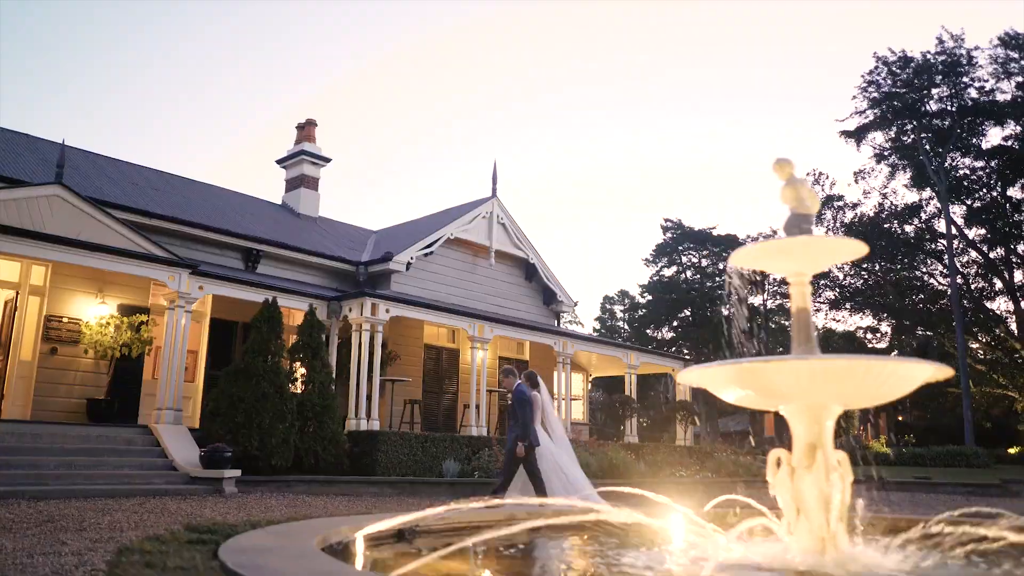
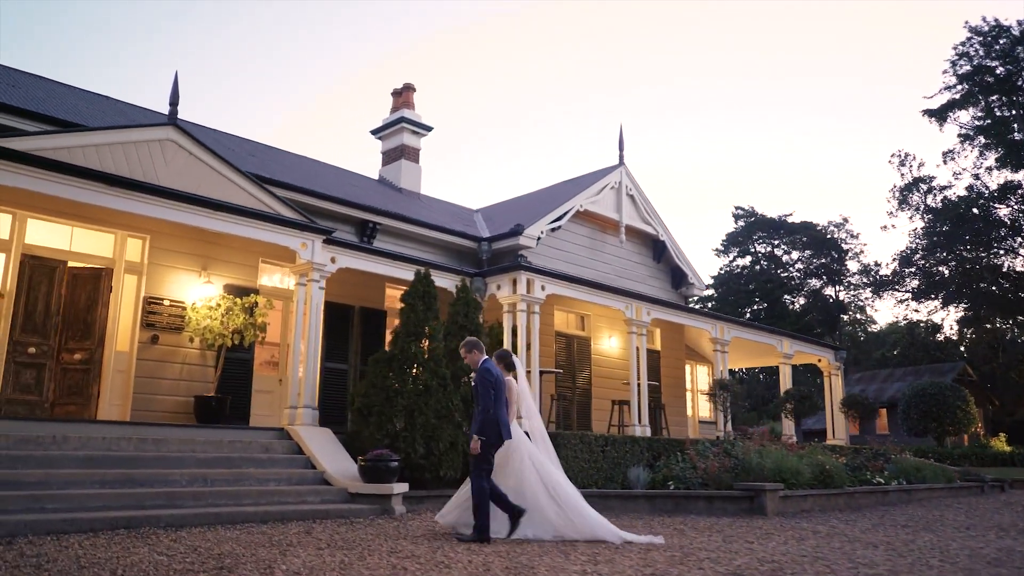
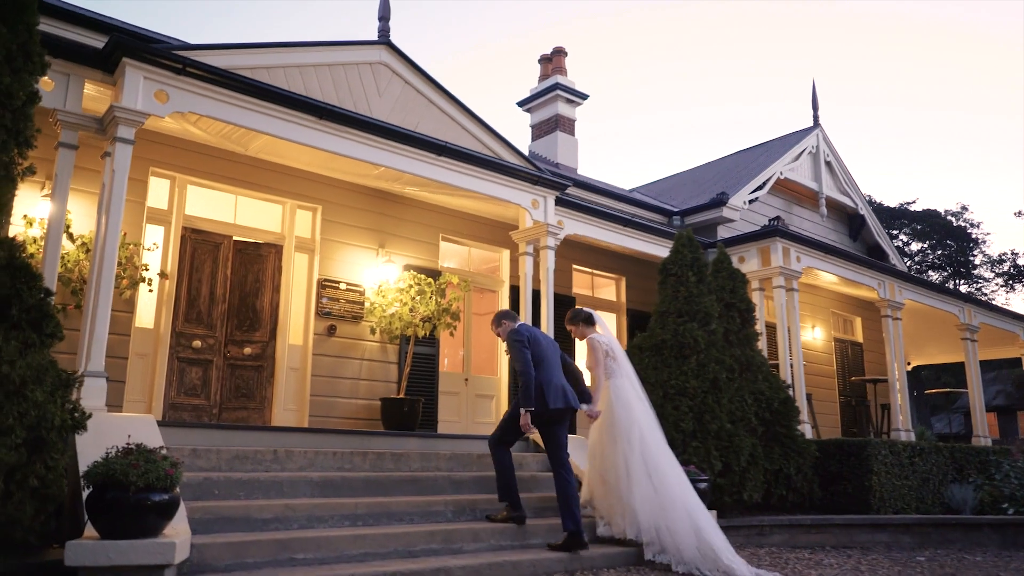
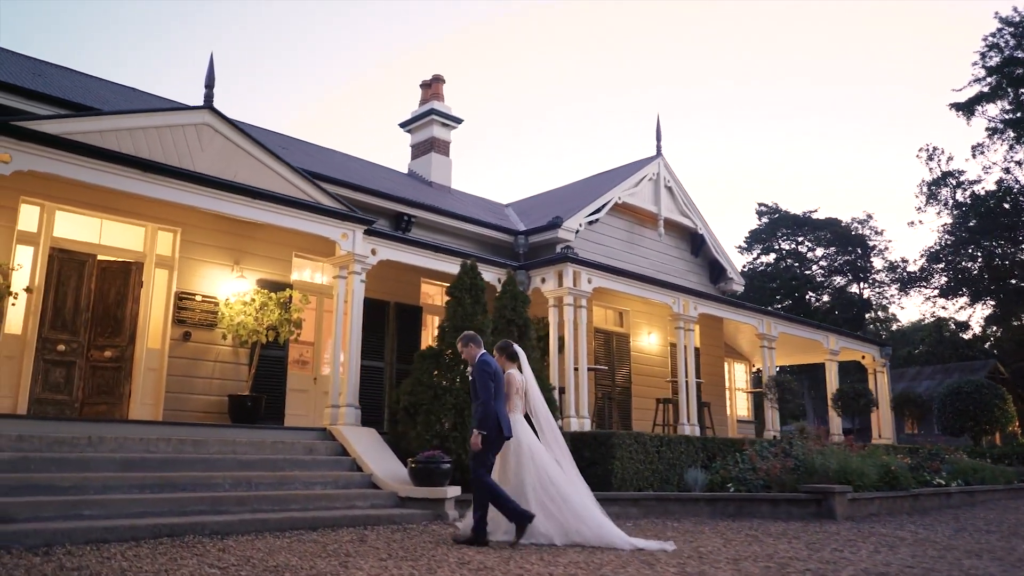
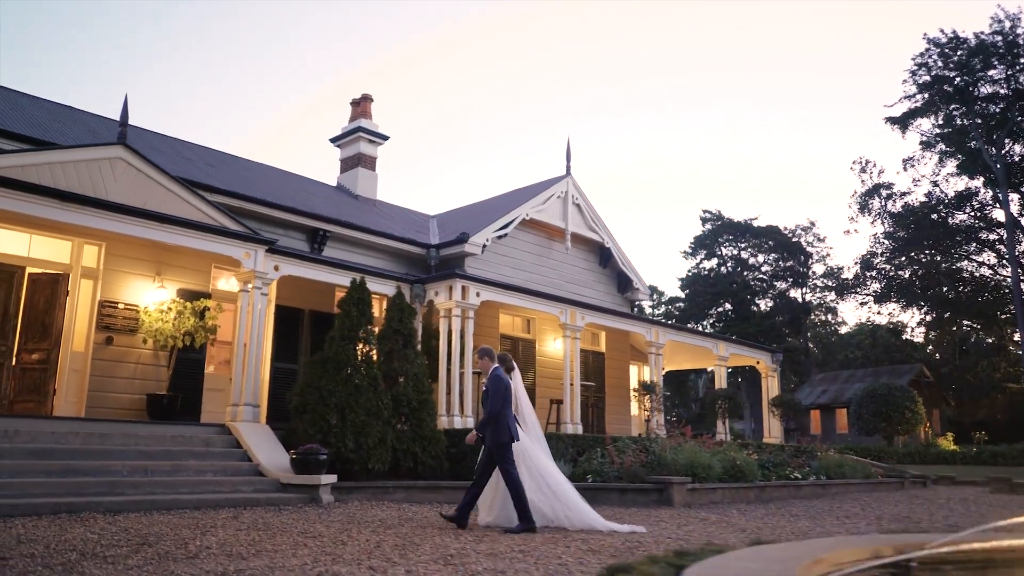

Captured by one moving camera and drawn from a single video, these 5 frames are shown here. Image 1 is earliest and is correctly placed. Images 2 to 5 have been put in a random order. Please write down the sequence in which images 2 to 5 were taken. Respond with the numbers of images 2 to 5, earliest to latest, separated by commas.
5, 2, 4, 3
